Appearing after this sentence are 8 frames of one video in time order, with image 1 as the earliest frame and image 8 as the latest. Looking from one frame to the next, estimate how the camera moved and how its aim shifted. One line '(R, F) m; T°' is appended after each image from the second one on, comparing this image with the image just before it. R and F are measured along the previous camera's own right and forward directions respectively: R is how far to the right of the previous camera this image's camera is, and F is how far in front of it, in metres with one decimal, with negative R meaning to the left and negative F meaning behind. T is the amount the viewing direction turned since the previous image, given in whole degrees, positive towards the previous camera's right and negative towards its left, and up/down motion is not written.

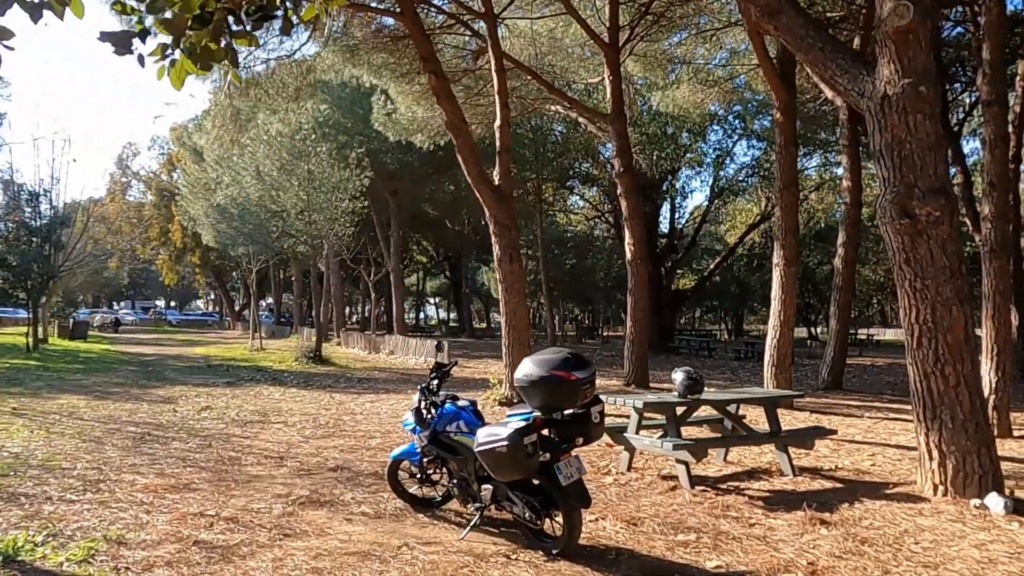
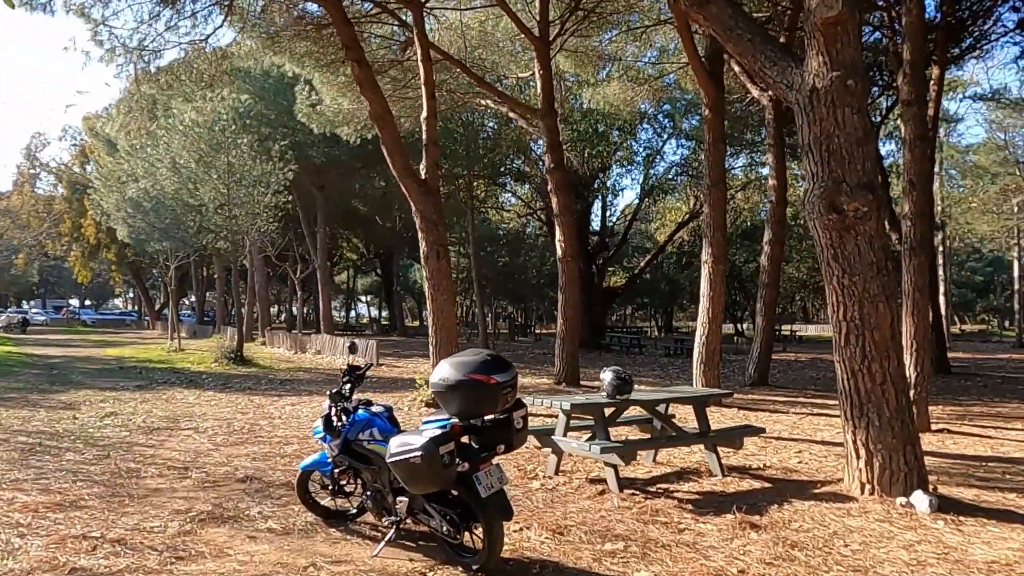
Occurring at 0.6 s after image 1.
(+0.1, +0.3) m; +5°
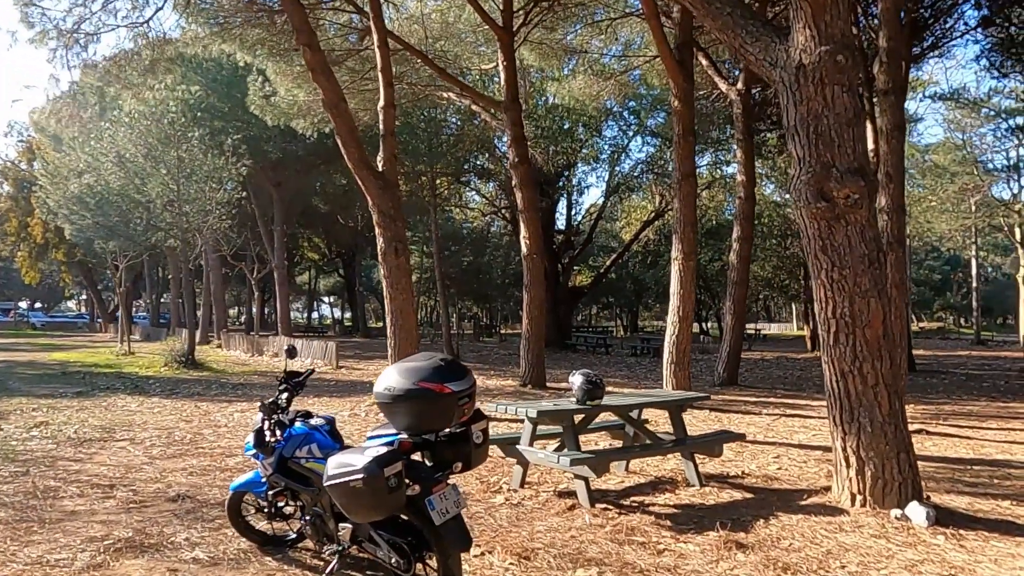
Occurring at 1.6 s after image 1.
(0.0, +0.5) m; +2°
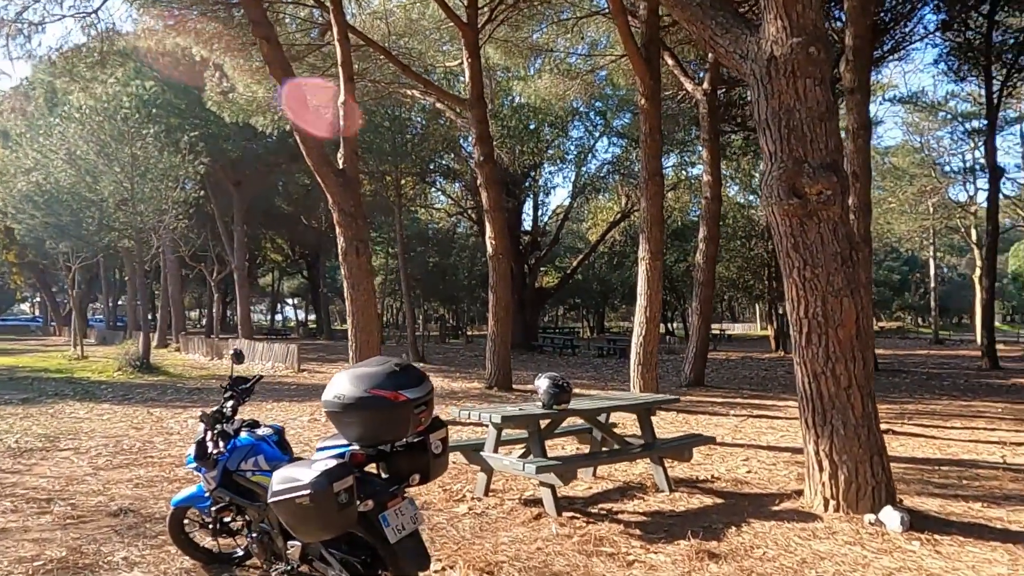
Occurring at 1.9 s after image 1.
(0.0, +0.2) m; +2°
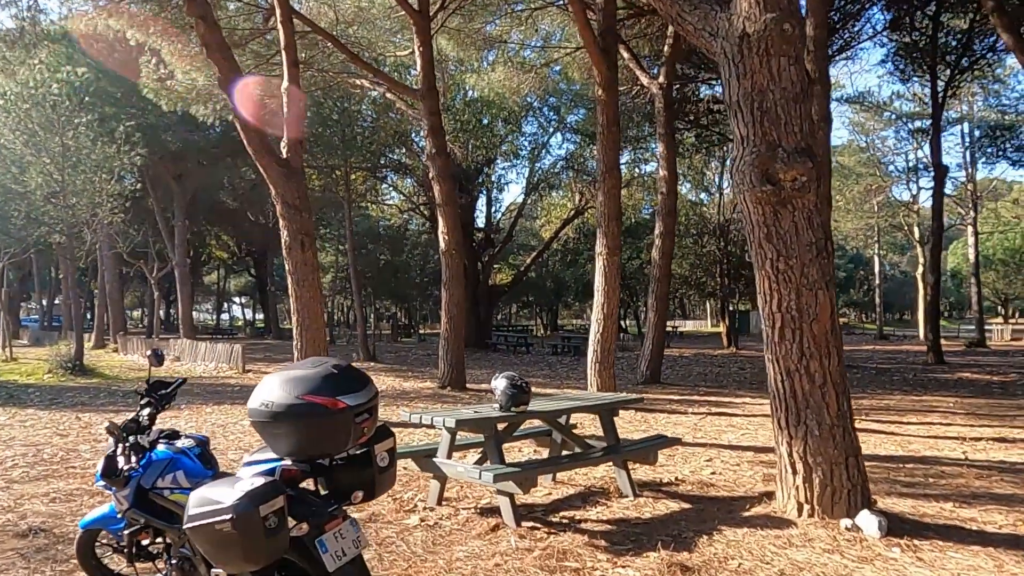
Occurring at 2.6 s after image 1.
(0.0, +0.3) m; +3°
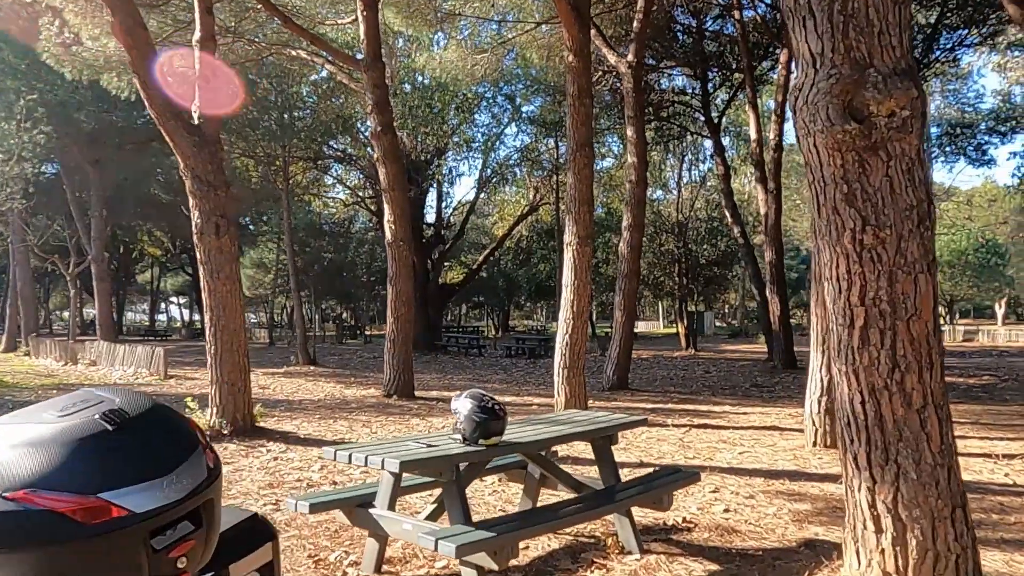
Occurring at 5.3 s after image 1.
(-0.1, +1.3) m; +4°
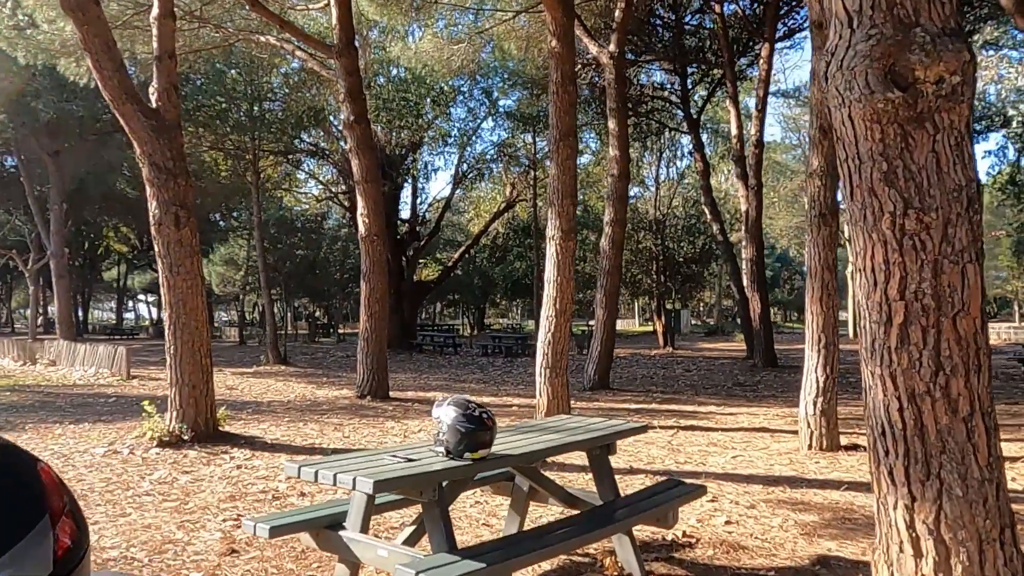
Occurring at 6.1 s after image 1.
(-0.1, +0.4) m; +2°
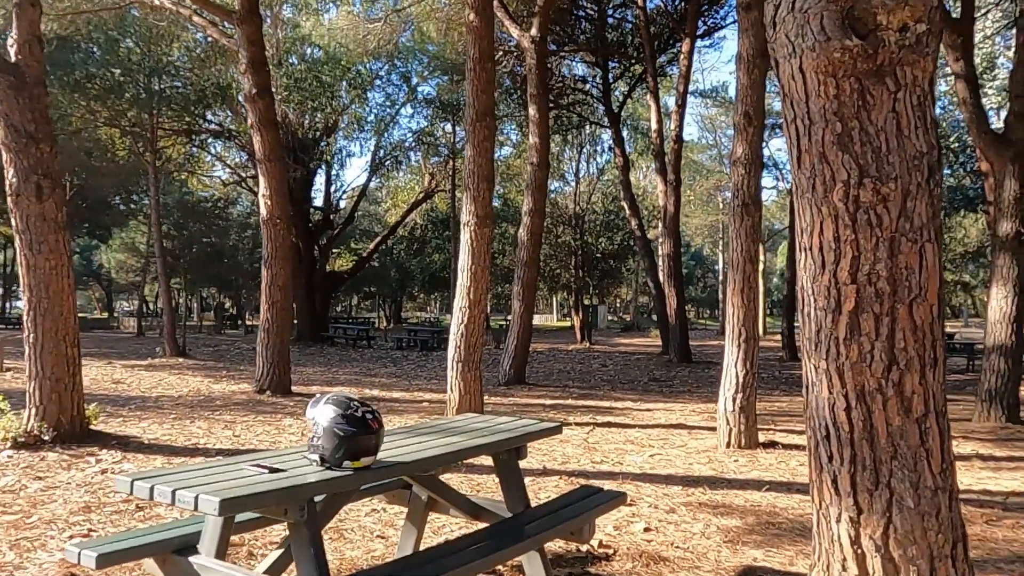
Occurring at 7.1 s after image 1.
(+0.1, +0.5) m; +6°
